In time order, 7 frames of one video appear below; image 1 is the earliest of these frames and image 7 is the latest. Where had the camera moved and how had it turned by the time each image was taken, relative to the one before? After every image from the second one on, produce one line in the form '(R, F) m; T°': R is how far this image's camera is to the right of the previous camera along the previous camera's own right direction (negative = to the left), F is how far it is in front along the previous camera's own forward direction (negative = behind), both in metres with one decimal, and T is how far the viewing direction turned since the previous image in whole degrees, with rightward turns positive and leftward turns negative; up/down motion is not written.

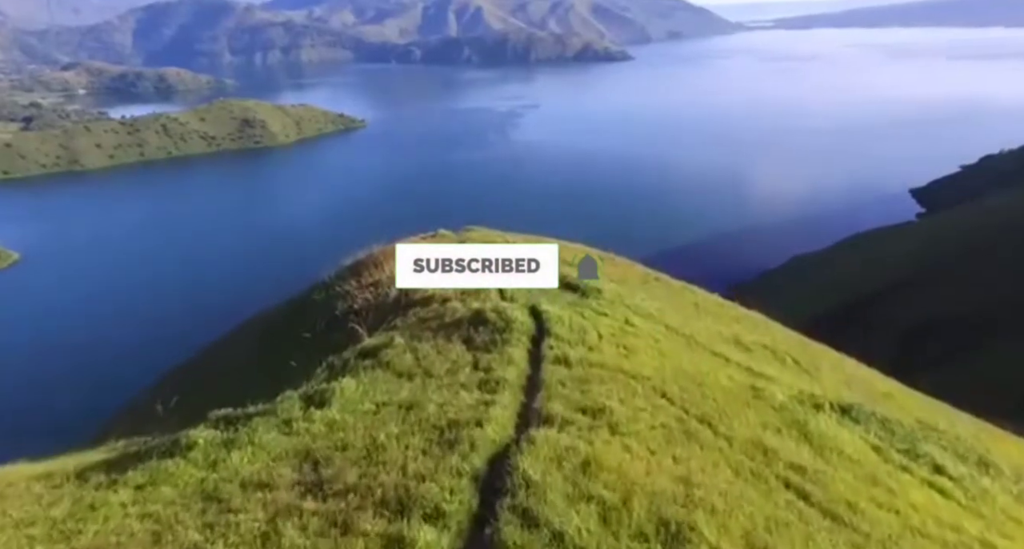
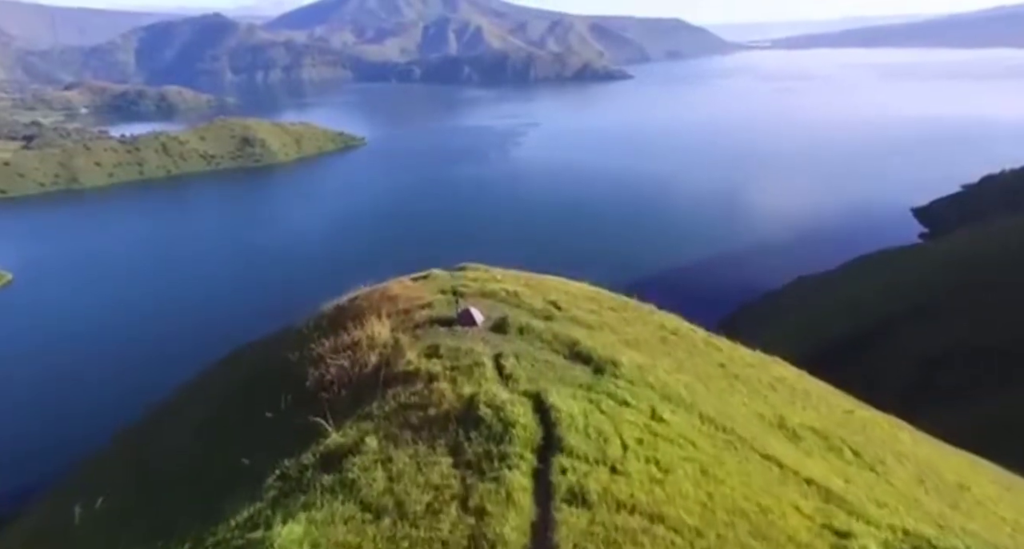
(0.0, +2.3) m; 0°
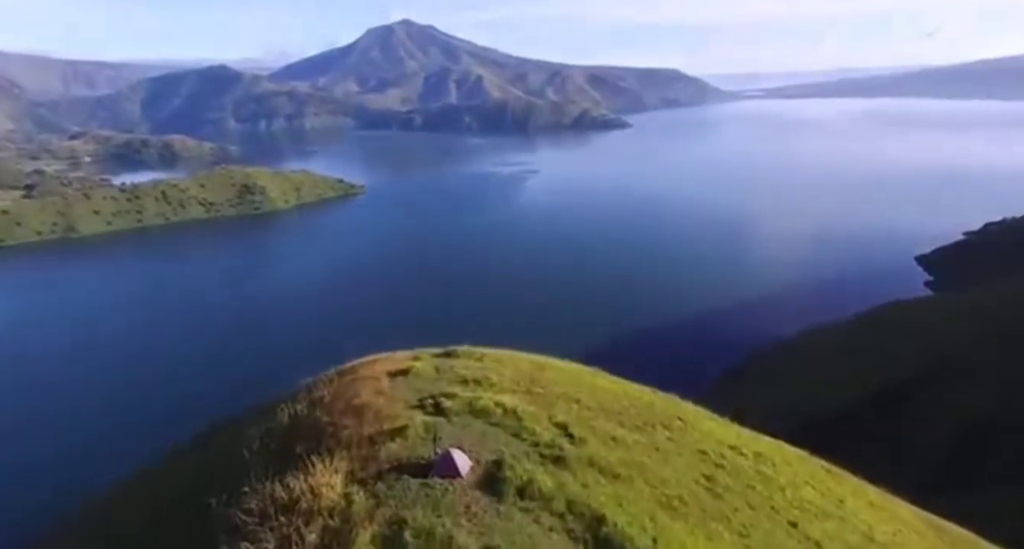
(+0.1, +3.7) m; 0°
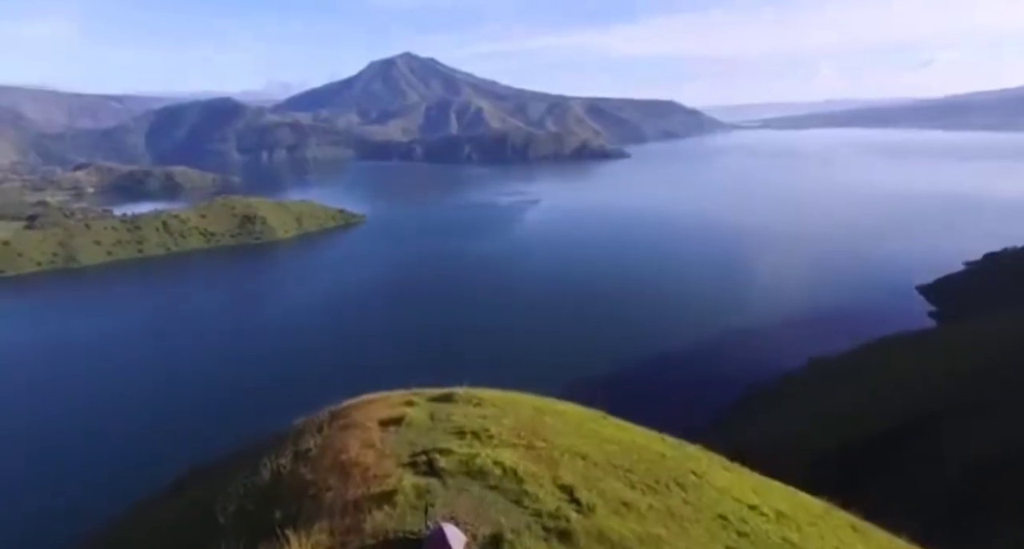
(0.0, +1.0) m; 0°
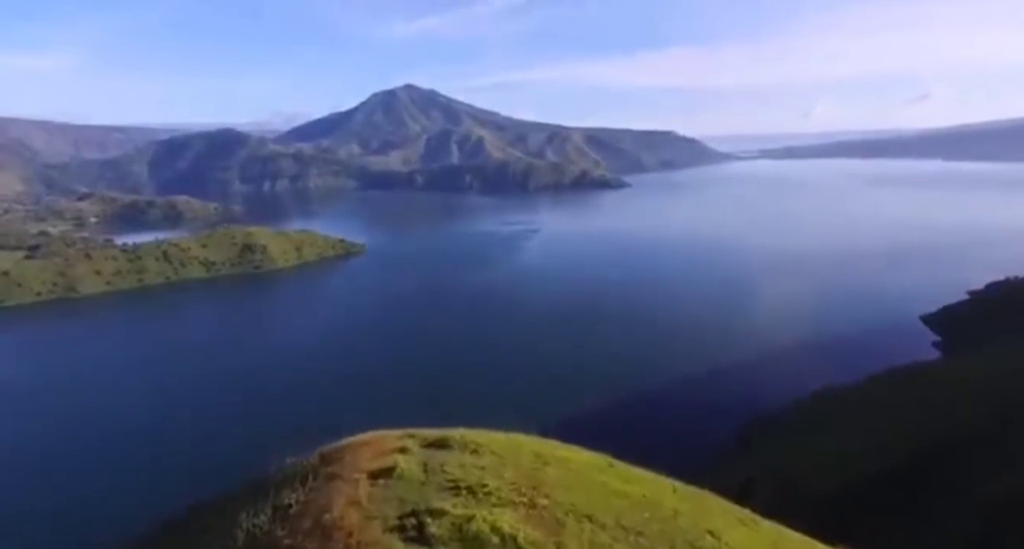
(0.0, +1.0) m; 0°
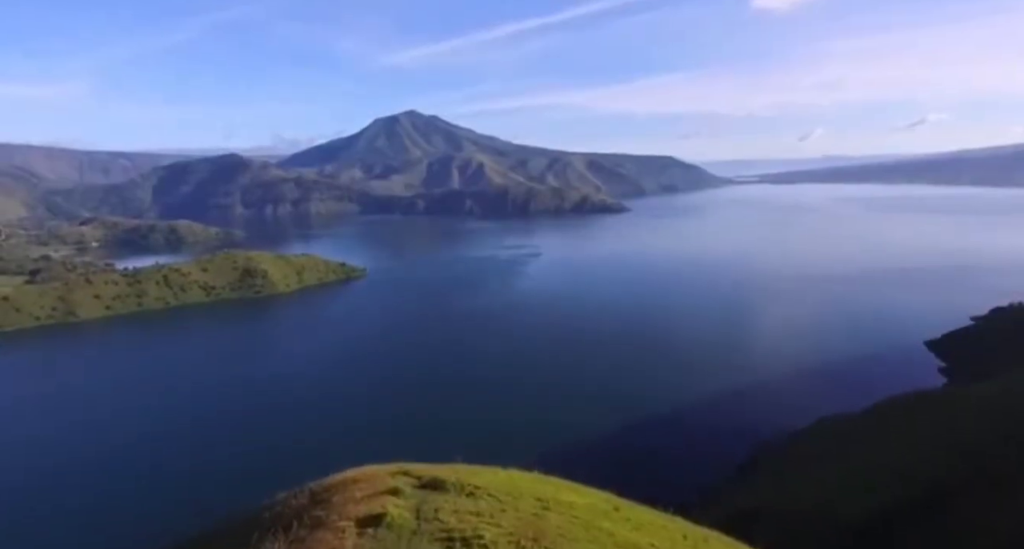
(+0.1, +0.7) m; 0°
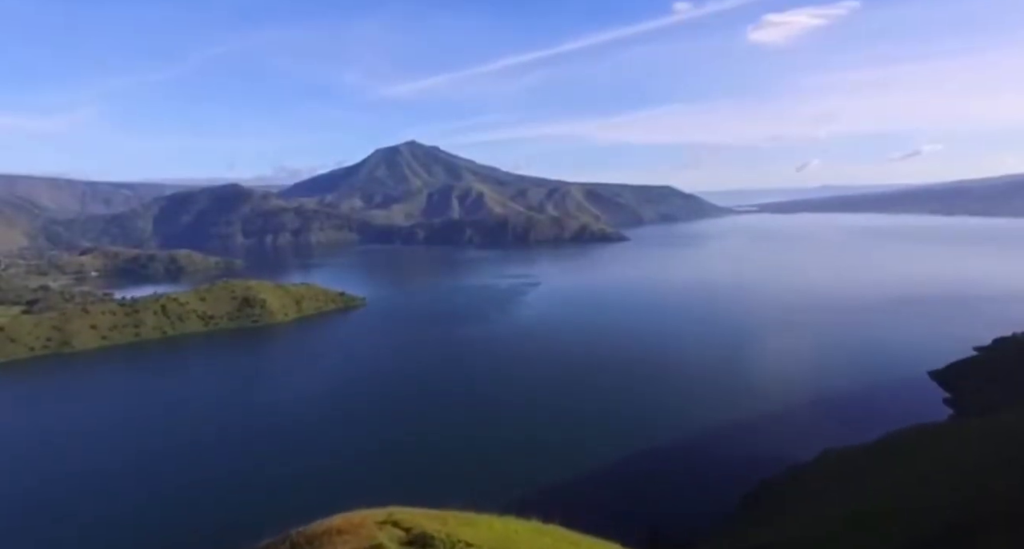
(+0.1, +1.0) m; 0°
